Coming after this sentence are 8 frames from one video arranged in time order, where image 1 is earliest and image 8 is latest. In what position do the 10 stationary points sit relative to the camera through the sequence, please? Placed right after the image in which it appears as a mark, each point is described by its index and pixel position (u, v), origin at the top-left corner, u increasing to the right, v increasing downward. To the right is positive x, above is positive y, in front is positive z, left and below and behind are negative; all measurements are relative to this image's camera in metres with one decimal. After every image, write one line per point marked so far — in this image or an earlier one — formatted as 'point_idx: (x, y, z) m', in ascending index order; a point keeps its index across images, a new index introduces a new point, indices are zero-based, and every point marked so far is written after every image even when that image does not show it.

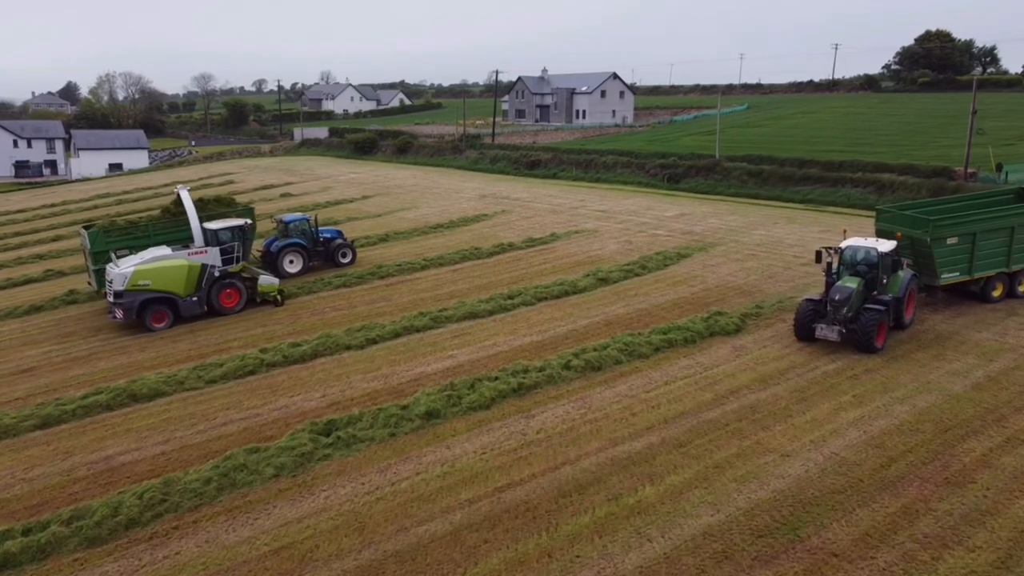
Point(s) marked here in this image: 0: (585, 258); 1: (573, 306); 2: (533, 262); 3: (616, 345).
0: (+1.7, +0.7, +19.5) m
1: (+1.2, -0.4, +15.8) m
2: (+0.5, +0.6, +19.7) m
3: (+1.7, -0.9, +13.2) m
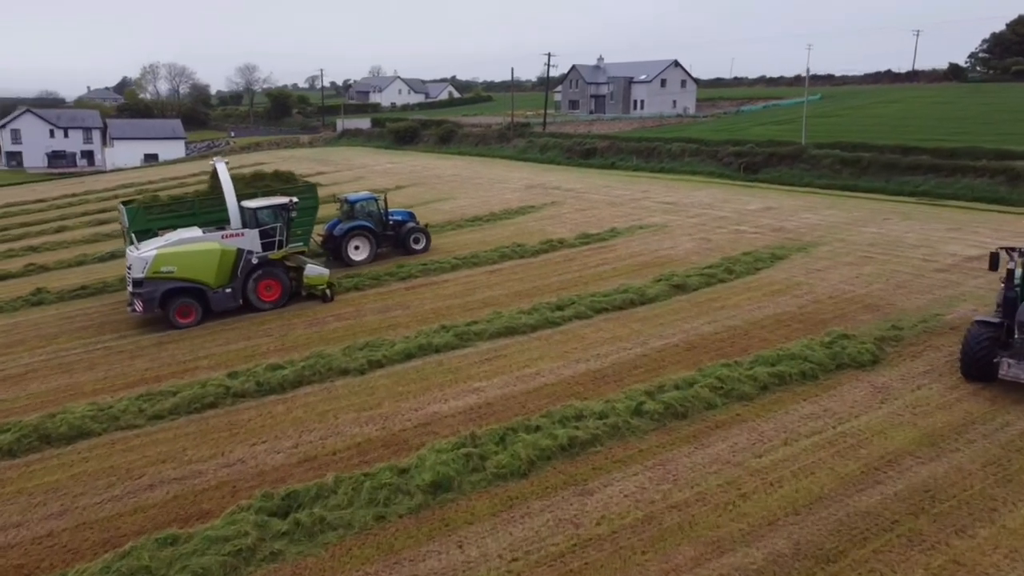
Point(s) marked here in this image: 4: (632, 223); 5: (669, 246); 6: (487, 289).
0: (+2.7, +0.5, +15.8) m
1: (+2.0, -0.5, +12.1) m
2: (+1.5, +0.5, +16.0) m
3: (+2.3, -1.1, +9.5) m
4: (+2.9, +1.6, +19.6) m
5: (+3.2, +0.8, +16.8) m
6: (-0.5, 0.0, +14.6) m
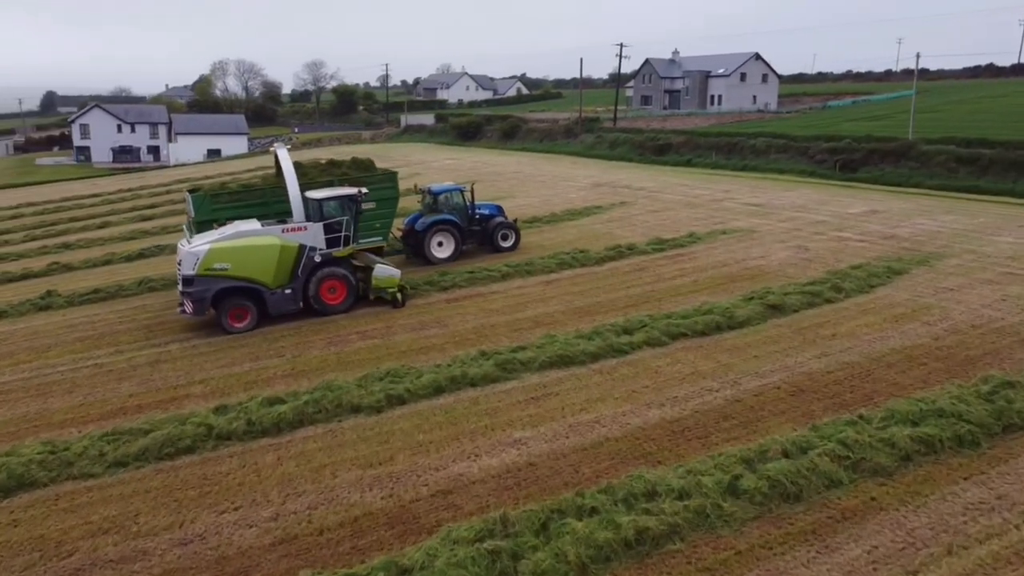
0: (+3.7, +0.2, +13.3) m
1: (+2.6, -0.8, +9.6) m
2: (+2.5, +0.2, +13.6) m
3: (+2.7, -1.3, +7.0) m
4: (+4.2, +1.3, +17.1) m
5: (+4.3, +0.5, +14.2) m
6: (+0.4, -0.3, +12.4) m
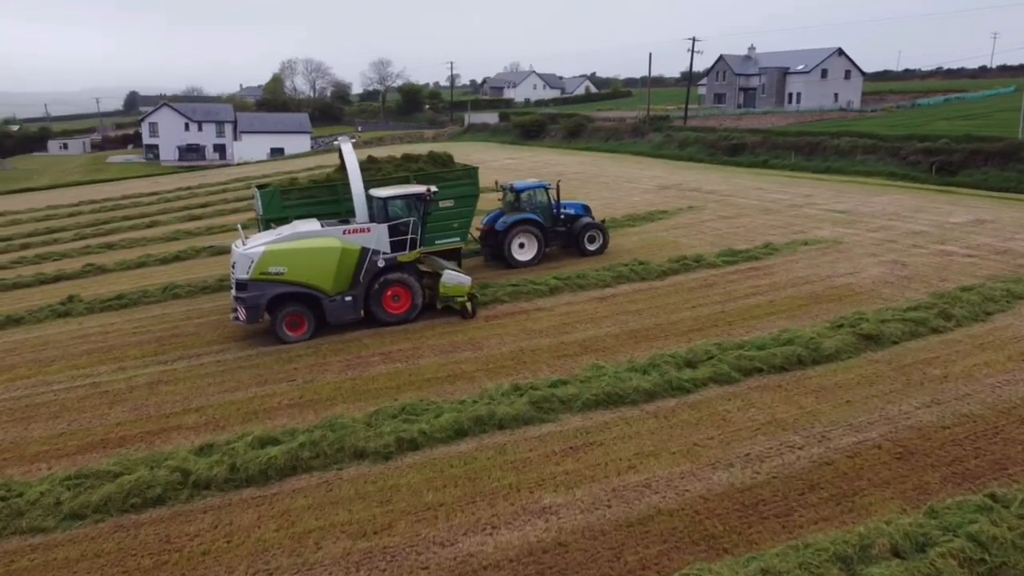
0: (+4.4, -0.1, +11.4) m
1: (+3.0, -1.1, +7.9) m
2: (+3.2, -0.1, +11.9) m
3: (+2.8, -1.6, +5.3) m
4: (+5.3, +1.0, +15.2) m
5: (+5.1, +0.2, +12.4) m
6: (+1.0, -0.5, +10.8) m
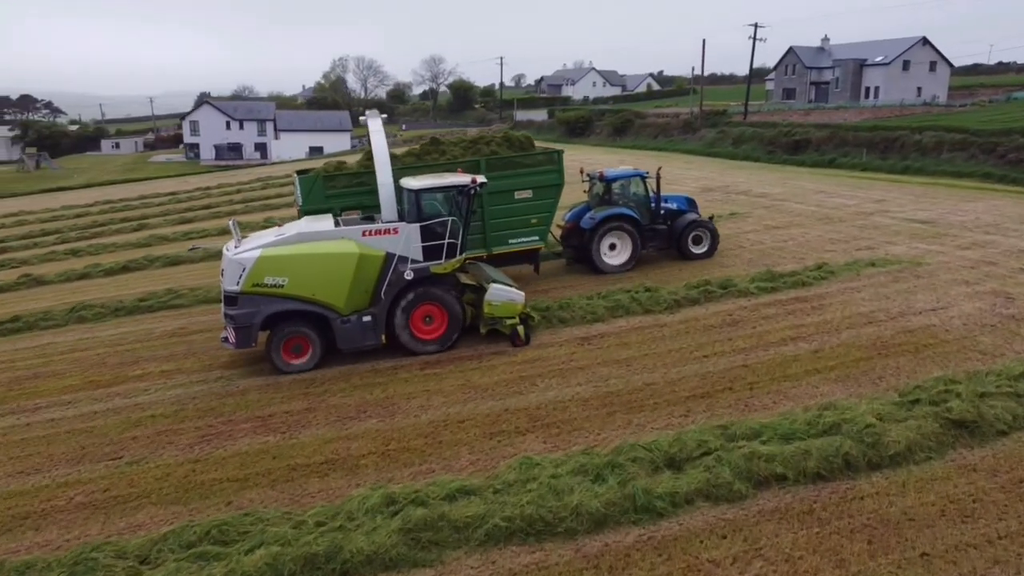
0: (+3.8, -0.5, +8.1) m
1: (+2.1, -1.5, +4.7) m
2: (+2.7, -0.5, +8.7) m
3: (+1.7, -2.0, +2.1) m
4: (+5.0, +0.5, +11.8) m
5: (+4.6, -0.3, +9.0) m
6: (+0.4, -0.9, +7.8) m
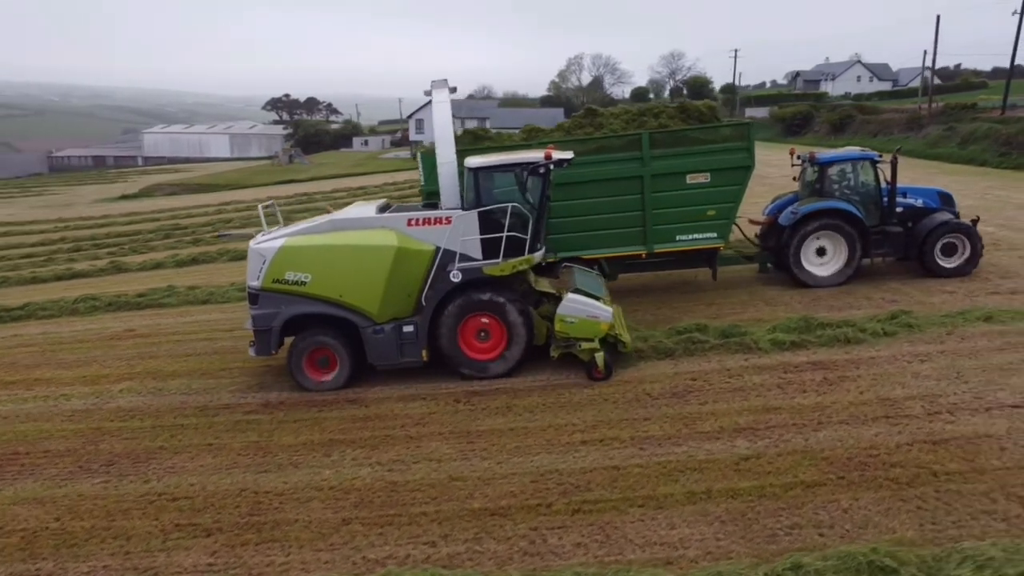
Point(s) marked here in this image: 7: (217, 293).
0: (+2.3, -1.0, +4.9) m
1: (-0.5, -1.8, +2.2) m
2: (+1.4, -0.9, +5.8) m
3: (-1.7, -2.3, -0.1) m
4: (+4.6, -0.1, +8.0) m
5: (+3.2, -0.8, +5.5) m
6: (-1.1, -1.2, +5.6) m
7: (-4.2, -0.1, +11.5) m
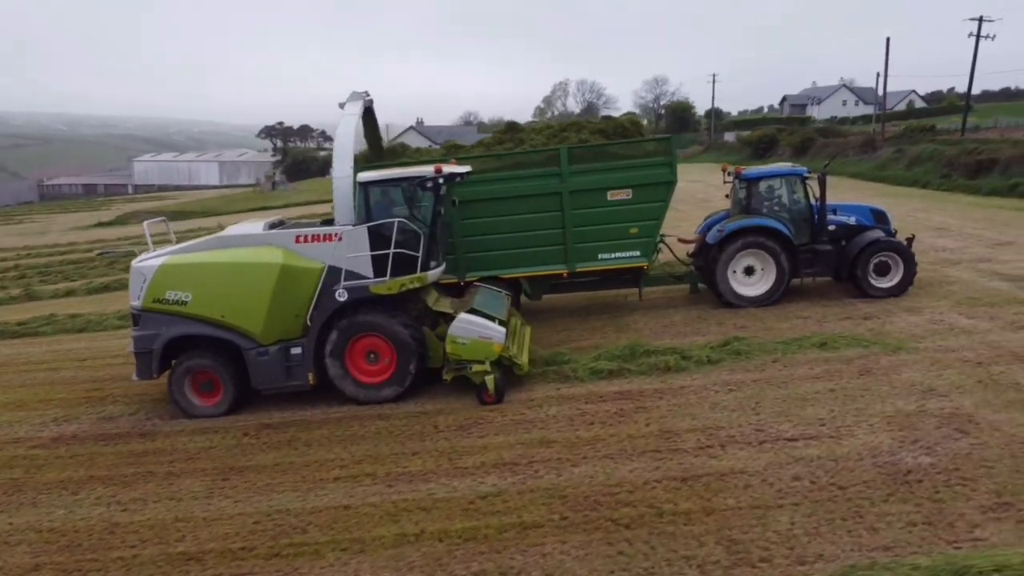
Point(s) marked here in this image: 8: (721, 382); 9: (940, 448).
0: (+0.6, -1.2, +4.6) m
1: (-2.1, -1.9, +1.9) m
2: (-0.3, -1.1, +5.5) m
3: (-3.4, -2.3, -0.4) m
4: (+3.0, -0.4, +7.7) m
5: (+1.6, -1.0, +5.2) m
6: (-2.7, -1.4, +5.3) m
7: (-5.8, -0.5, +11.3) m
8: (+1.6, -0.7, +6.4) m
9: (+2.6, -0.9, +4.8) m
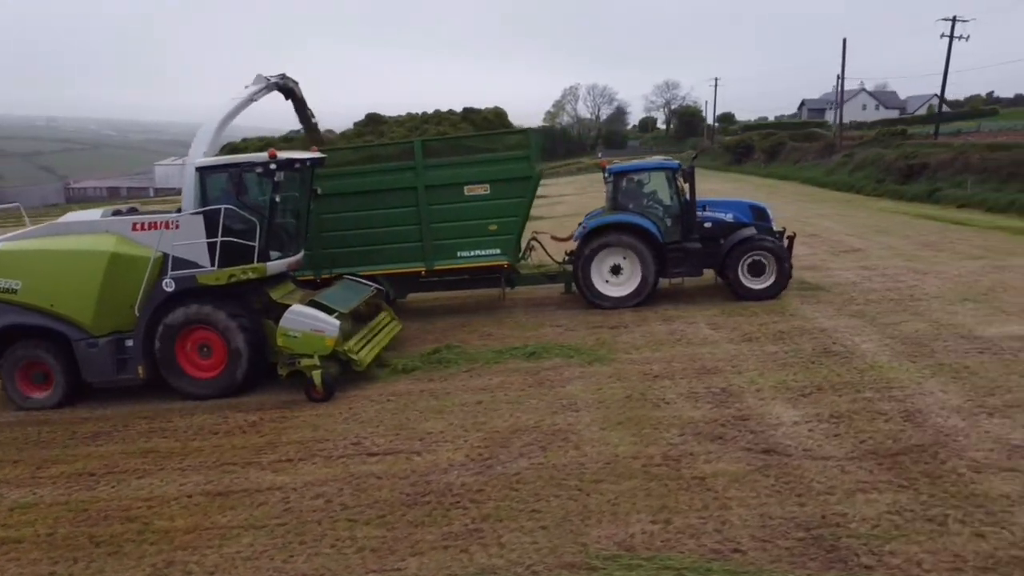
0: (-2.0, -1.2, +4.4) m
1: (-4.9, -1.9, +1.8) m
2: (-2.9, -1.1, +5.3) m
3: (-6.3, -2.3, -0.5) m
4: (+0.5, -0.4, +7.4) m
5: (-1.0, -1.0, +4.9) m
6: (-5.4, -1.4, +5.3) m
7: (-8.1, -0.5, +11.4) m
8: (-0.9, -0.8, +6.1) m
9: (0.0, -0.9, +4.5) m
